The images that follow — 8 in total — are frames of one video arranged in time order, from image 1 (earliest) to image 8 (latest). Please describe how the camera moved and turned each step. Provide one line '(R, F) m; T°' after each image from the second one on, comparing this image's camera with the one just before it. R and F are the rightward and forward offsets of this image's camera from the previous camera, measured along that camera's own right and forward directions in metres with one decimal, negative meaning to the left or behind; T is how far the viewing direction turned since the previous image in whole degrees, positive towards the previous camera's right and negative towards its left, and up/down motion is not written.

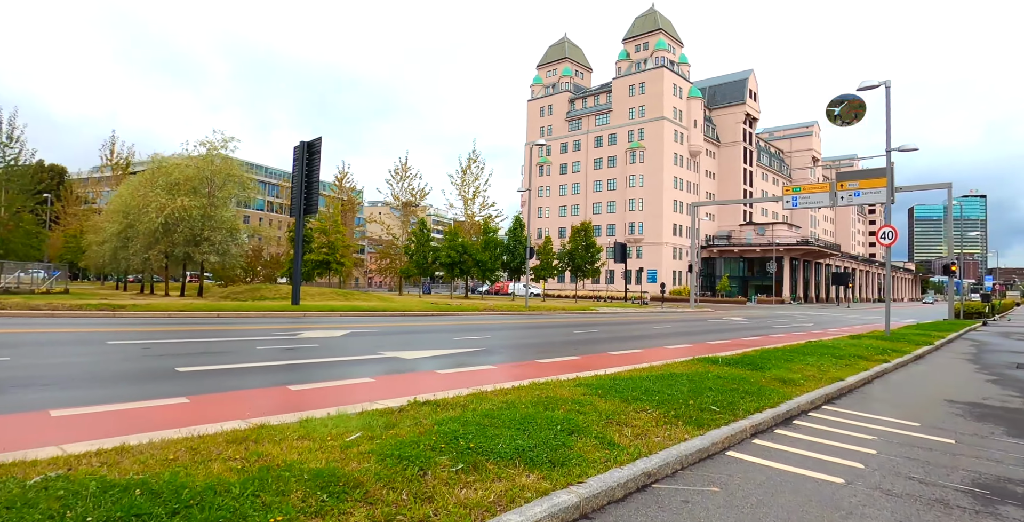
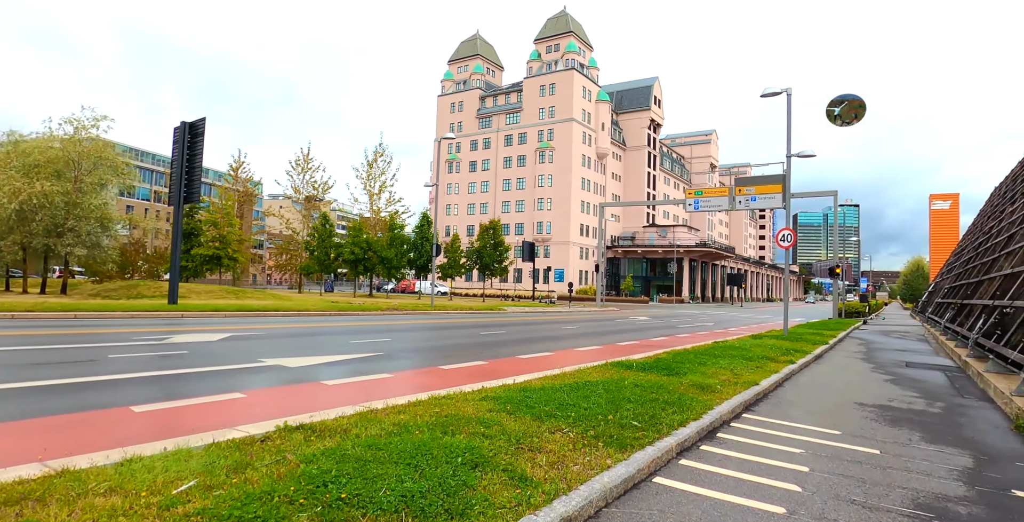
(+0.1, +0.9) m; +10°
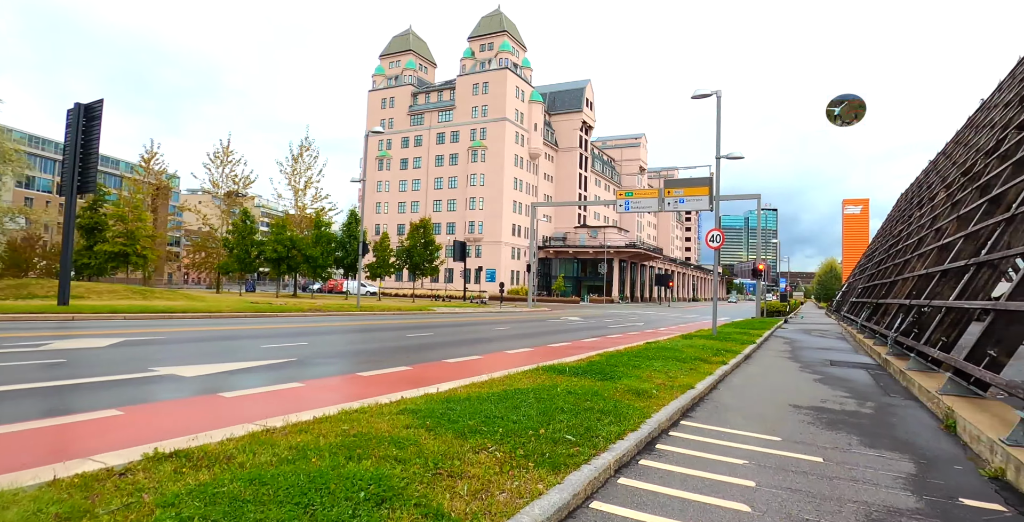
(+0.1, +0.6) m; +7°
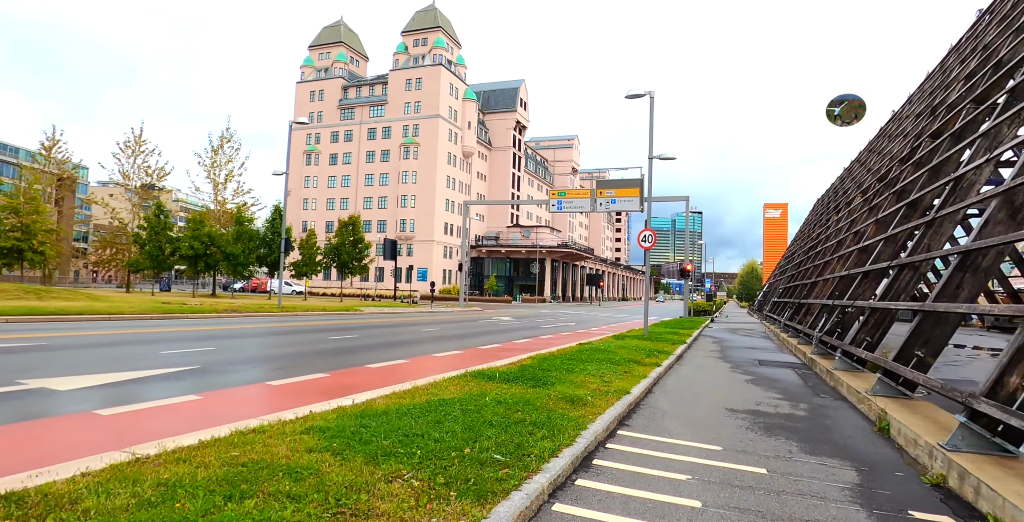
(+0.1, +0.6) m; +7°
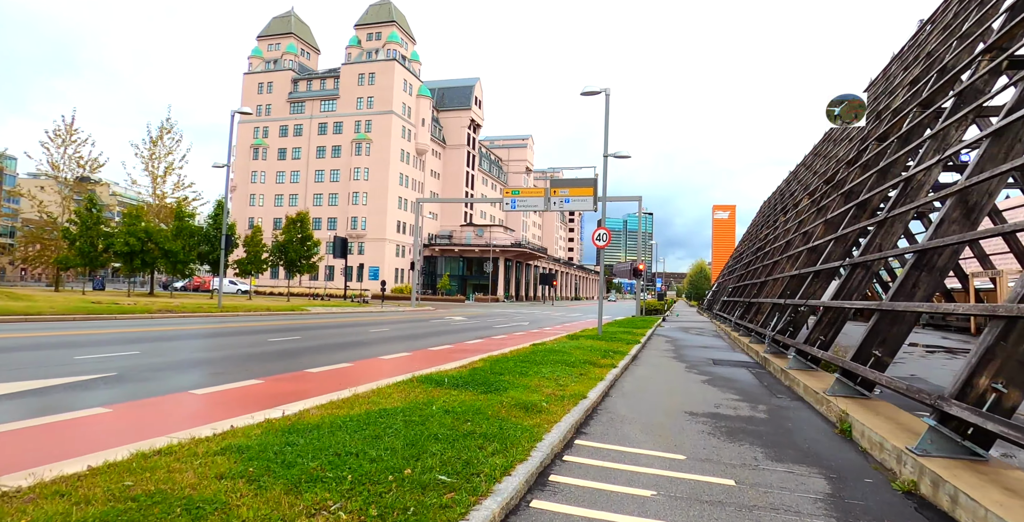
(0.0, +0.5) m; +5°
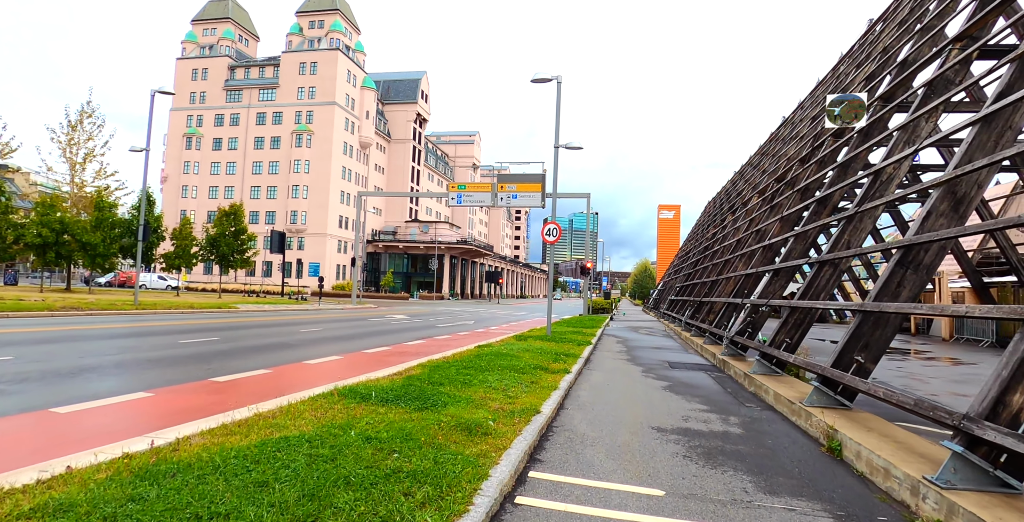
(0.0, +1.0) m; +6°
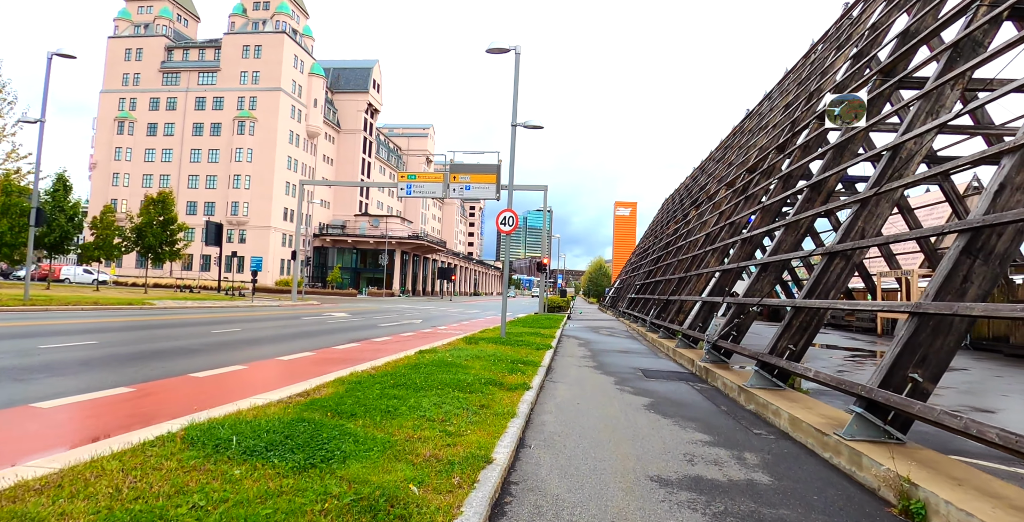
(+0.1, +1.6) m; +5°
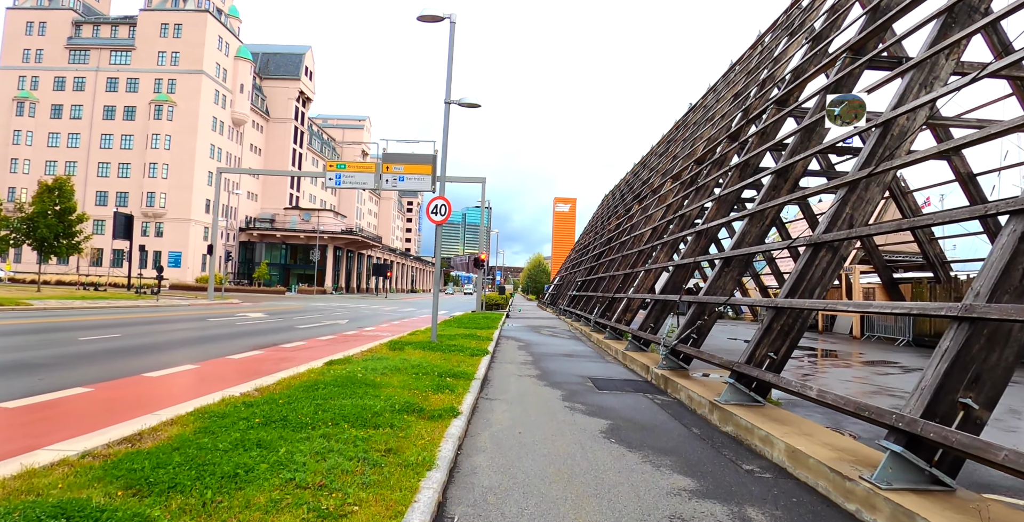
(+0.1, +1.3) m; +6°
